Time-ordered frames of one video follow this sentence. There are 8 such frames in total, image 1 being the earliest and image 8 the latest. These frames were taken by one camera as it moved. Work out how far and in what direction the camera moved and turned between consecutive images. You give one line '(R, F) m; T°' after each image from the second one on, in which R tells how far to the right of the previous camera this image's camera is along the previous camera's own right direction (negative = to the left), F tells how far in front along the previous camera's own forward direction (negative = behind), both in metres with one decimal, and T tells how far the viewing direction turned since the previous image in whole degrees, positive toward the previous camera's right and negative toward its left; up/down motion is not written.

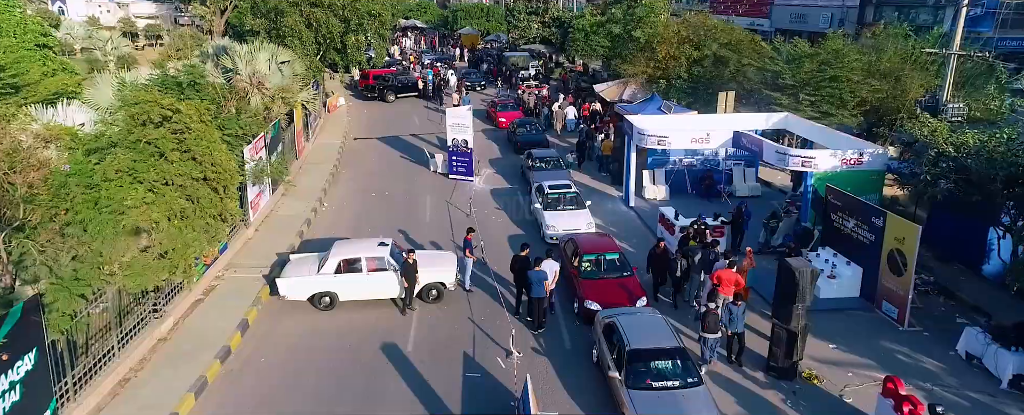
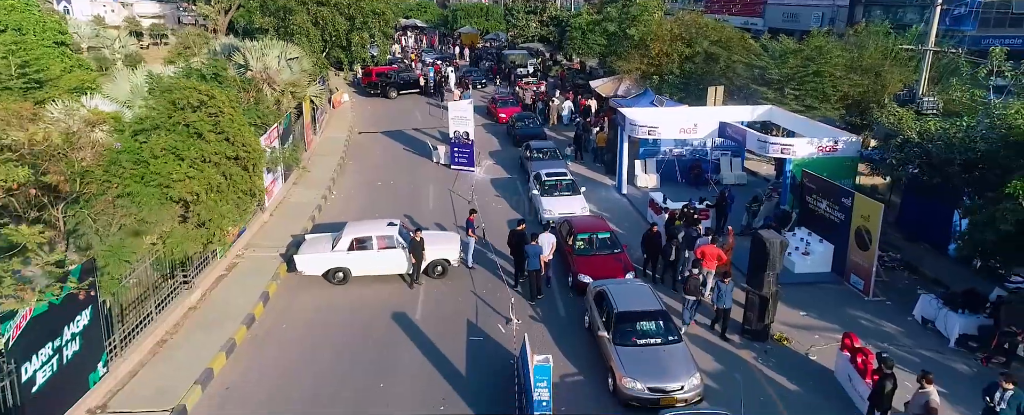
(0.0, -1.3) m; 0°
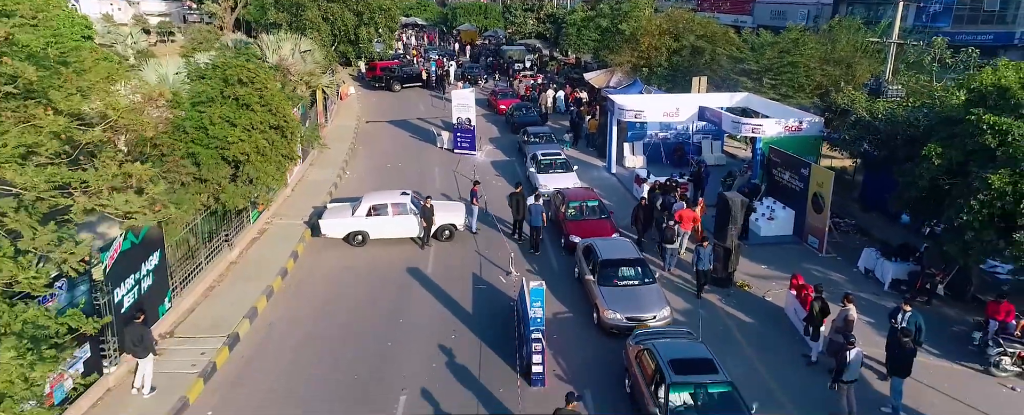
(0.0, -2.2) m; 0°
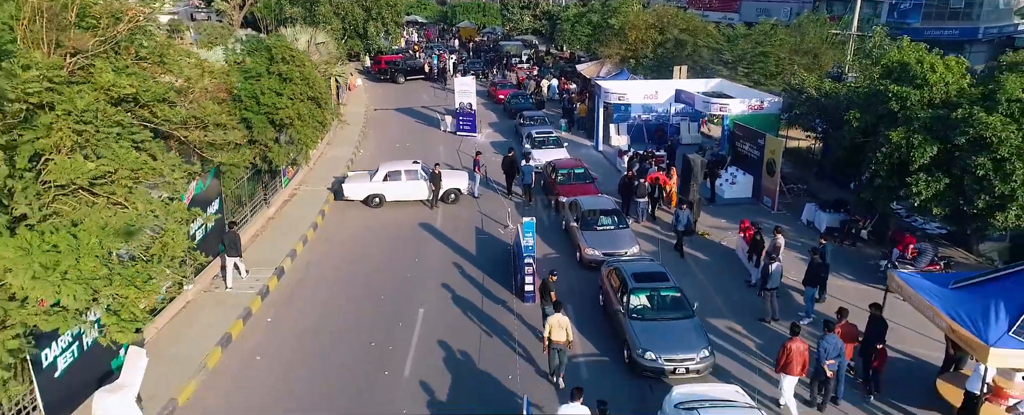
(0.0, -2.9) m; 0°
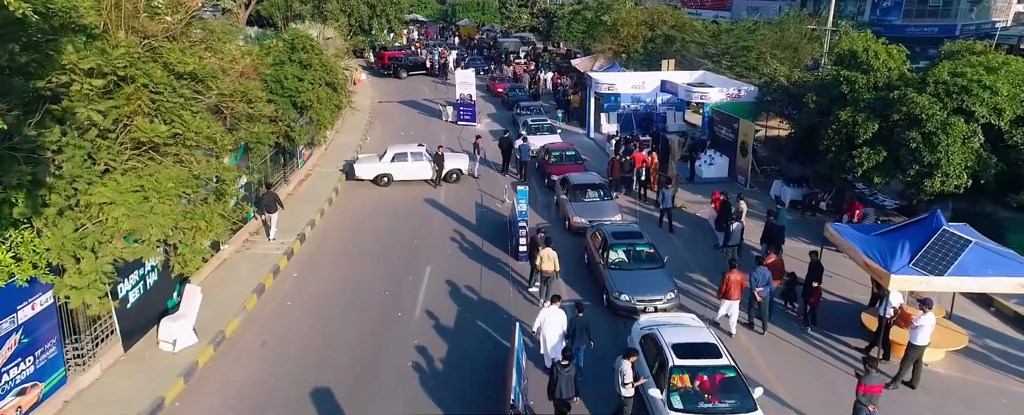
(+0.1, -2.0) m; 0°
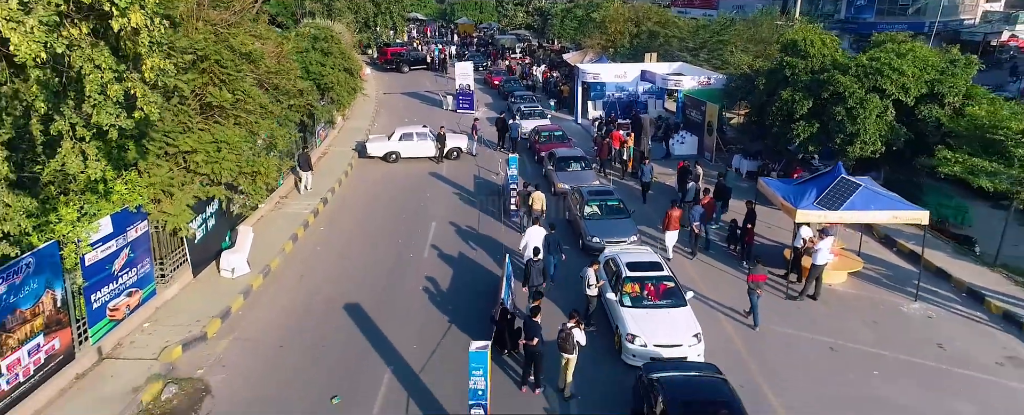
(+0.1, -3.0) m; 0°
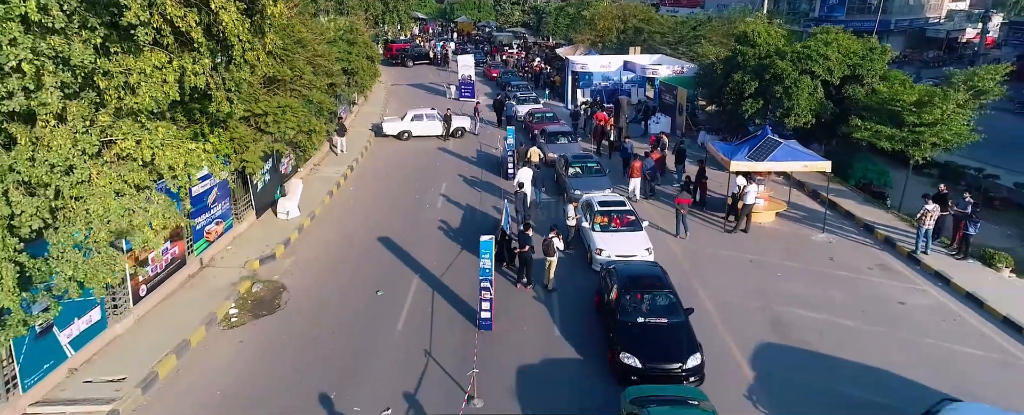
(0.0, -3.8) m; 0°
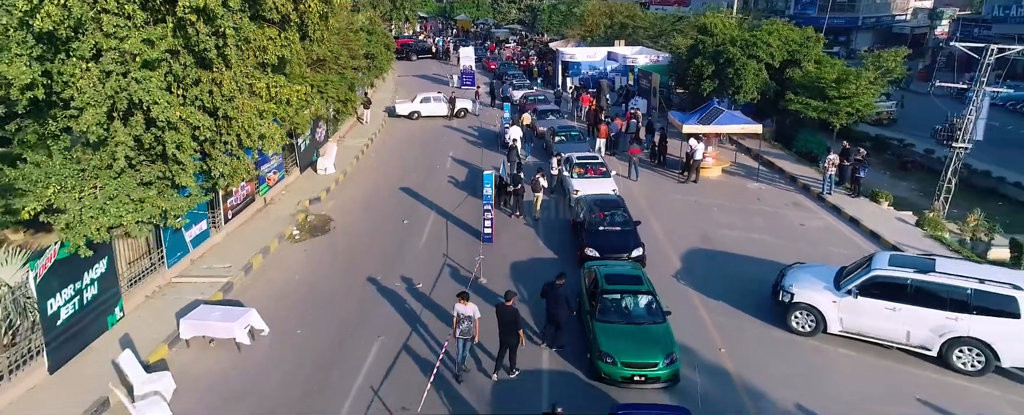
(0.0, -4.3) m; 0°
